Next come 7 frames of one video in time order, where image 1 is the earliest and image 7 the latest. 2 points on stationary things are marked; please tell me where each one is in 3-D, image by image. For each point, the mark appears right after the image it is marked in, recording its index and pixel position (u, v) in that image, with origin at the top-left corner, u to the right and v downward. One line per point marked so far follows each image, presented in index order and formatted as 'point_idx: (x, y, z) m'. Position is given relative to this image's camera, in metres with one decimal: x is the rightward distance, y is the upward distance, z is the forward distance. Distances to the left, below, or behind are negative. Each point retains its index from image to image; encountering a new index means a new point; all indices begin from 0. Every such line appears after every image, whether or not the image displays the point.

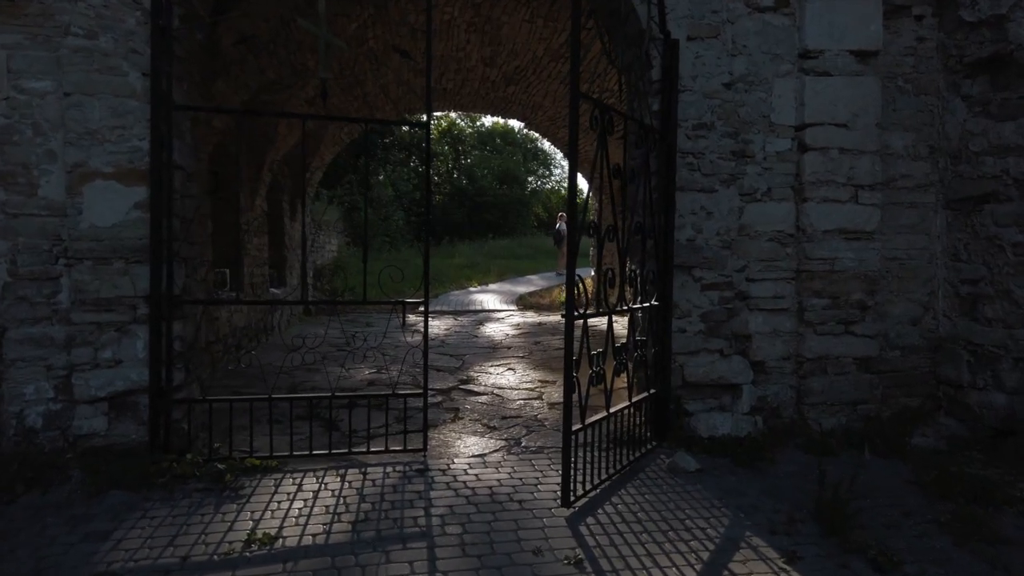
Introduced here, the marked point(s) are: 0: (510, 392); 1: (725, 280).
0: (0.0, -0.8, +5.6) m
1: (+1.2, 0.0, +4.2) m
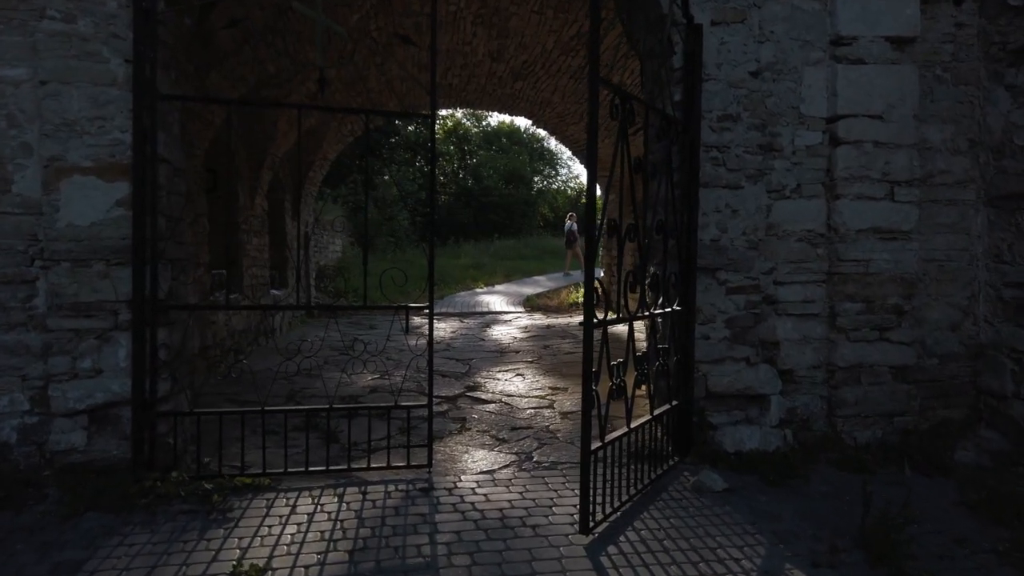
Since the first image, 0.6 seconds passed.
0: (+0.1, -0.8, +5.3) m
1: (+1.3, 0.0, +3.9) m
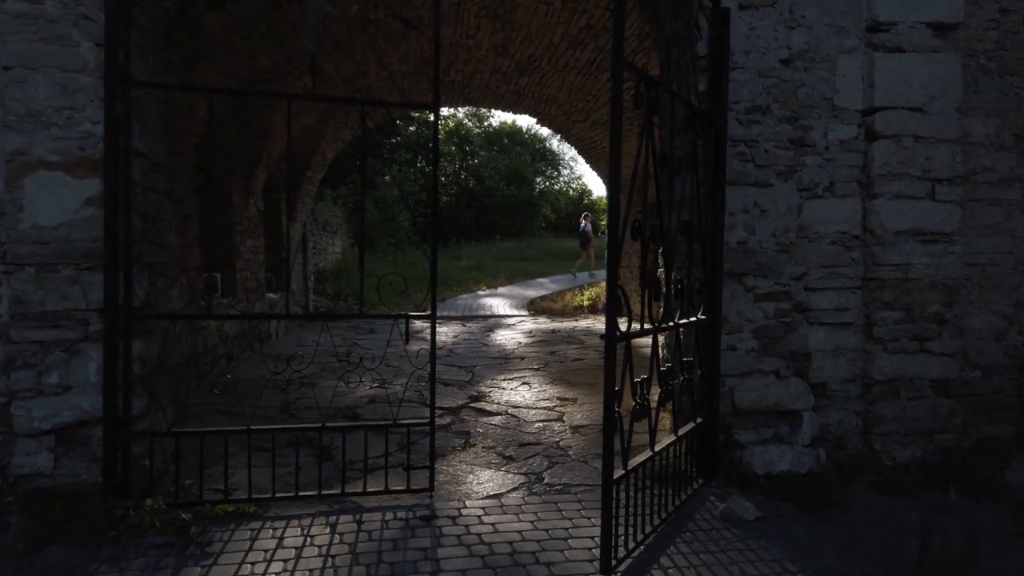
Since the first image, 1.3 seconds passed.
0: (+0.1, -0.8, +5.0) m
1: (+1.3, 0.0, +3.6) m
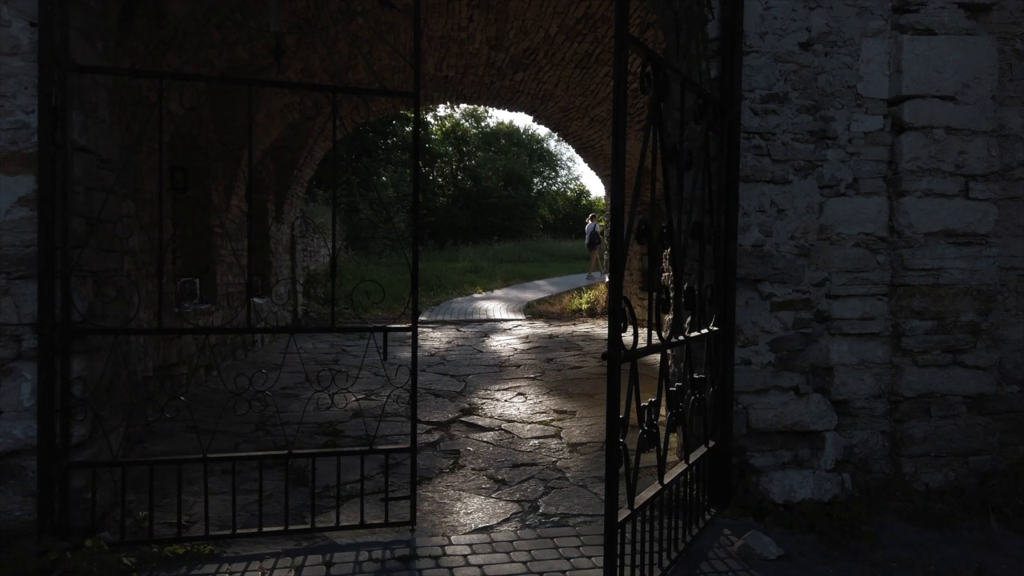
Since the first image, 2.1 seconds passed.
0: (+0.1, -0.9, +4.7) m
1: (+1.3, 0.0, +3.2) m
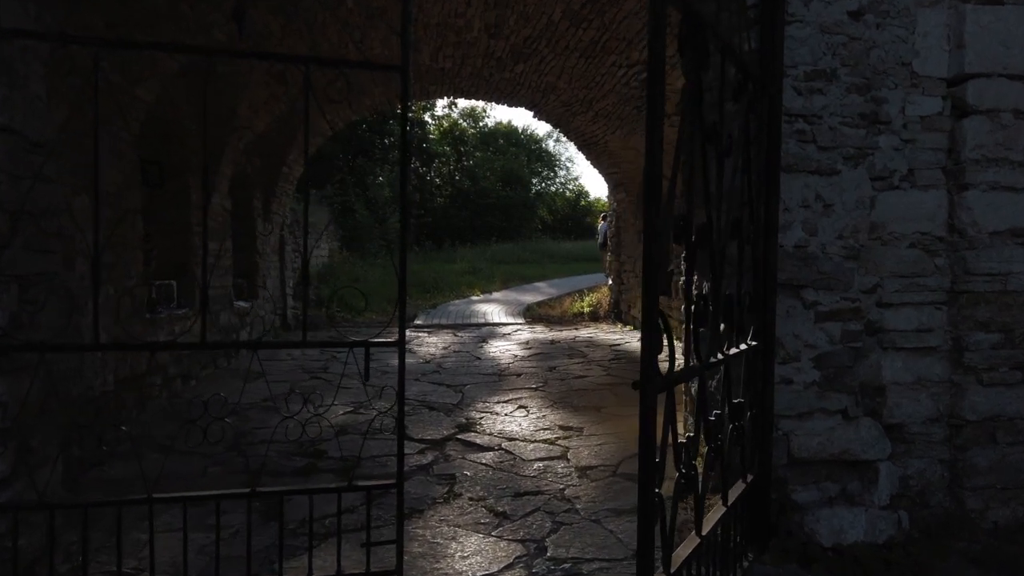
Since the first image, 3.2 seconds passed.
0: (+0.1, -0.9, +4.2) m
1: (+1.3, -0.1, +2.8) m
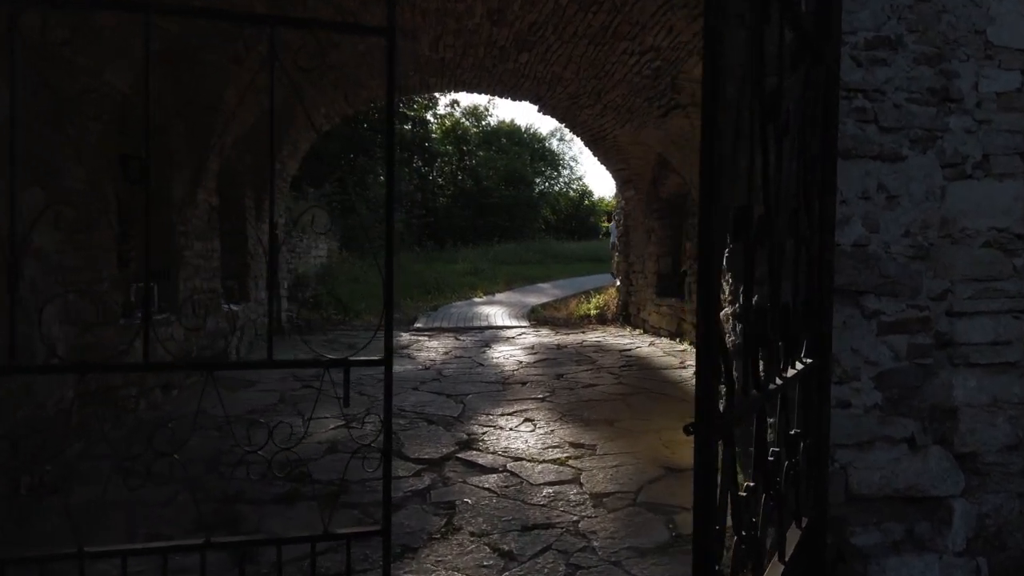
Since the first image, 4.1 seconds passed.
0: (+0.1, -0.9, +3.8) m
1: (+1.3, -0.1, +2.4) m
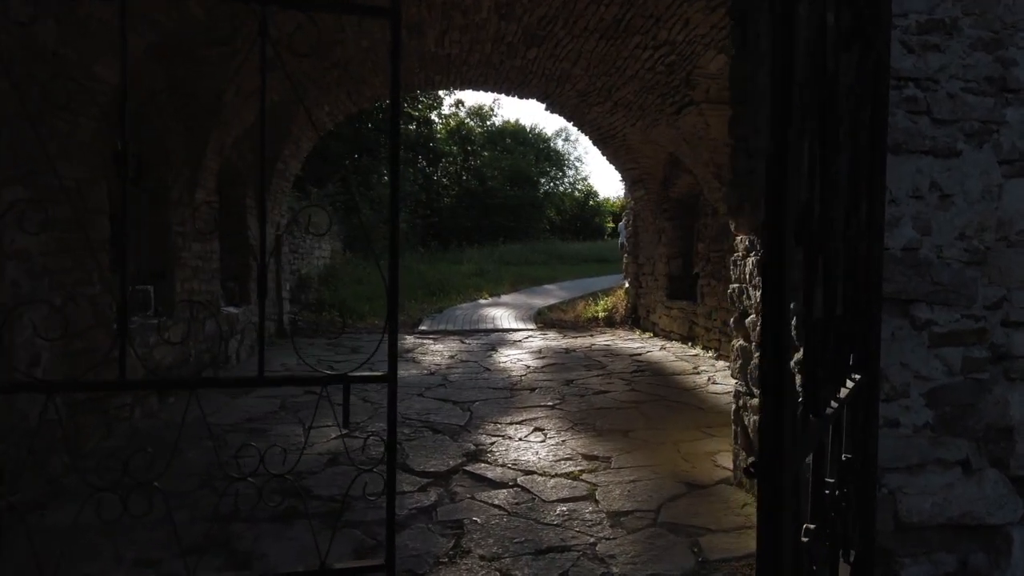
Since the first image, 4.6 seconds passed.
0: (+0.2, -1.0, +3.6) m
1: (+1.4, -0.1, +2.2) m
